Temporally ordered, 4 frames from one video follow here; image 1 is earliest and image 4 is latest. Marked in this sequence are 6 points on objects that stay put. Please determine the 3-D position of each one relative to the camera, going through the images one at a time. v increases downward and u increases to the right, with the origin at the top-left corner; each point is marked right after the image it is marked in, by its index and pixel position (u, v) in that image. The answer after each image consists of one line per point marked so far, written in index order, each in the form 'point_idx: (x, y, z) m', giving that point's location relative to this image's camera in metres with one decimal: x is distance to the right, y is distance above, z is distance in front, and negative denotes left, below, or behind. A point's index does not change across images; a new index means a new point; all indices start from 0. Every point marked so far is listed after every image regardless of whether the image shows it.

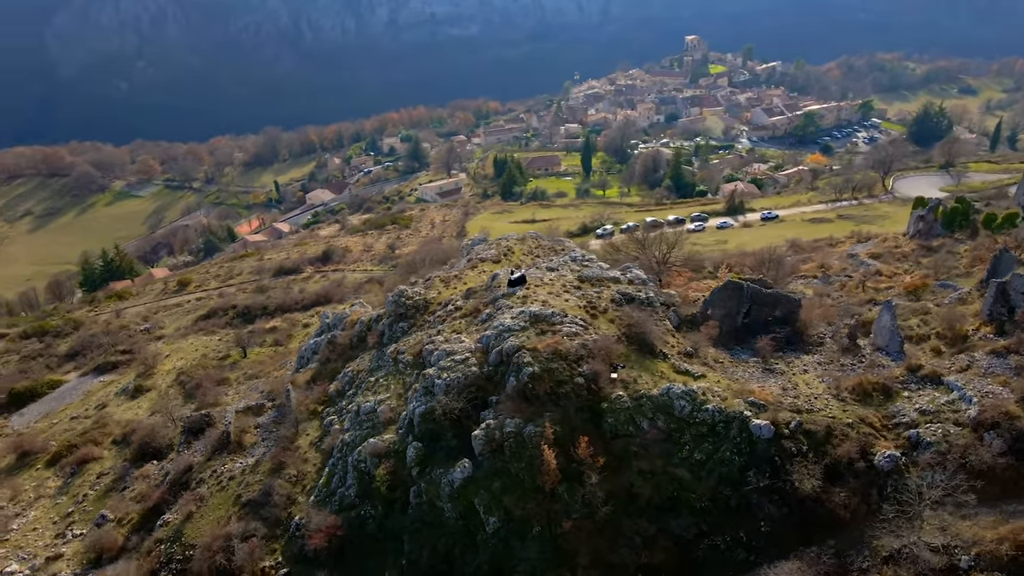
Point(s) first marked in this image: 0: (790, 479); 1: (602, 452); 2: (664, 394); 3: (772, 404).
0: (+6.7, -4.7, +17.9) m
1: (+2.2, -4.2, +18.7) m
2: (+4.1, -2.9, +19.7) m
3: (+7.1, -3.1, +19.8) m
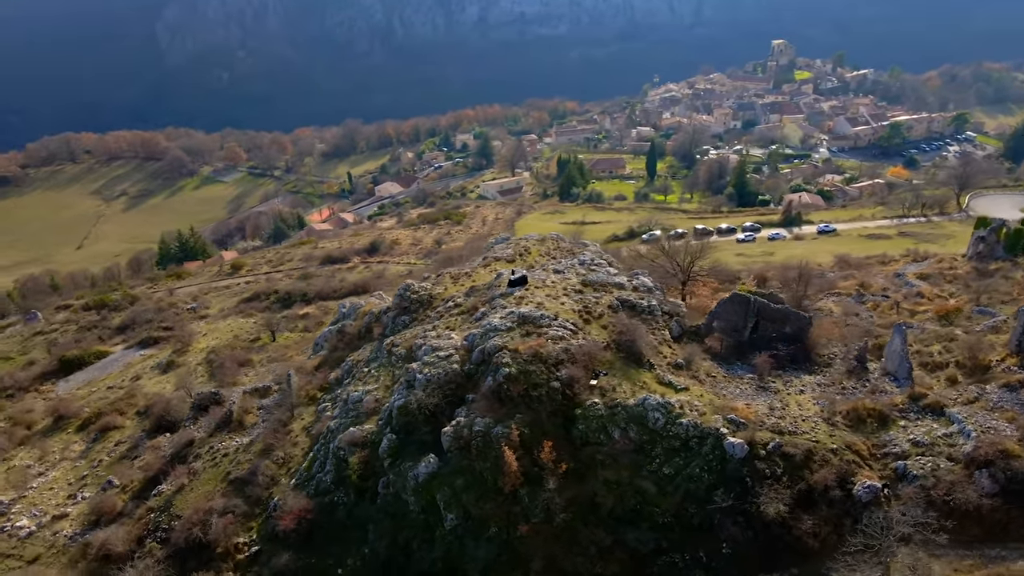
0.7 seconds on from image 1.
0: (+5.7, -5.1, +17.3) m
1: (+1.3, -4.3, +18.6) m
2: (+3.3, -3.1, +19.3) m
3: (+6.4, -3.5, +19.1) m
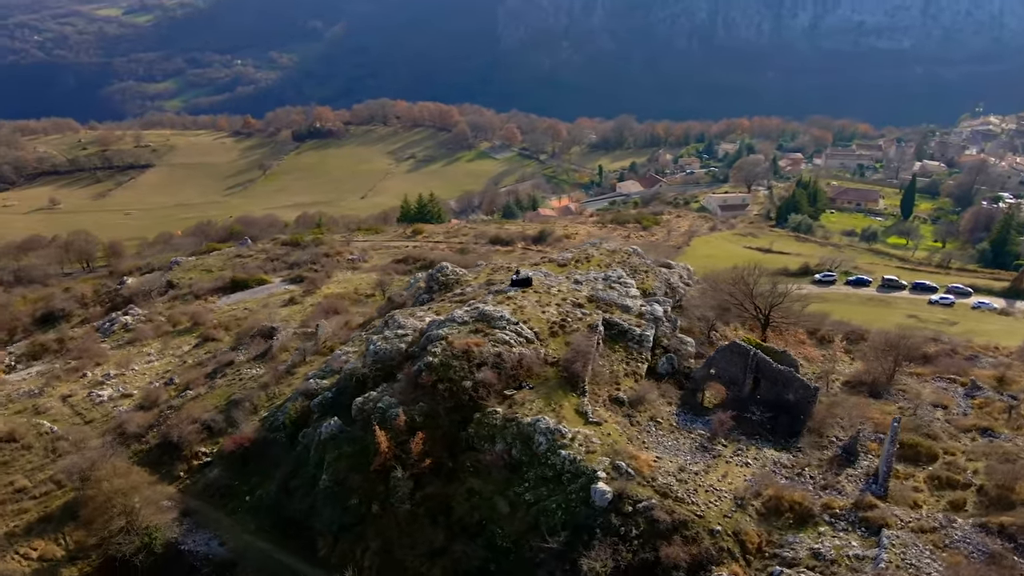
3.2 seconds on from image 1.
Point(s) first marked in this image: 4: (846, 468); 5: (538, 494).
0: (+1.6, -5.8, +15.9) m
1: (-1.8, -4.3, +18.6) m
2: (+0.5, -3.5, +18.6) m
3: (+3.2, -4.5, +17.4) m
4: (+8.5, -4.6, +18.6) m
5: (+0.6, -4.9, +17.4) m
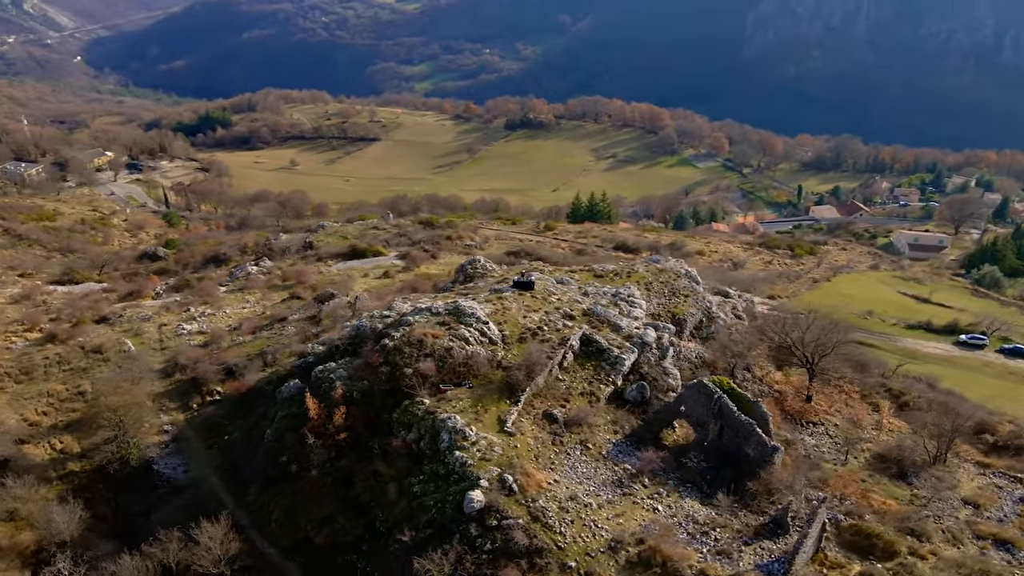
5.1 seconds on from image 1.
0: (-1.7, -5.9, +16.0) m
1: (-4.0, -3.9, +19.5) m
2: (-1.7, -3.4, +18.8) m
3: (+0.3, -4.8, +17.0) m
4: (+5.8, -5.8, +16.7) m
5: (-2.1, -4.9, +17.7) m
